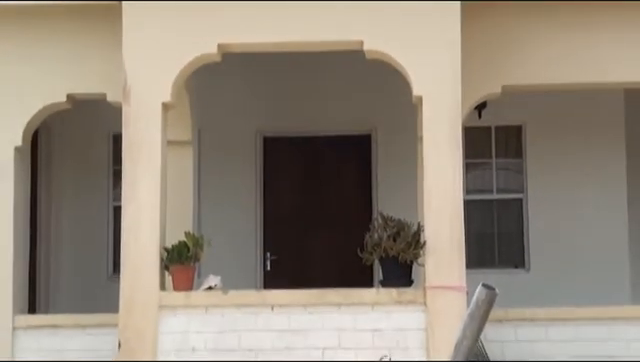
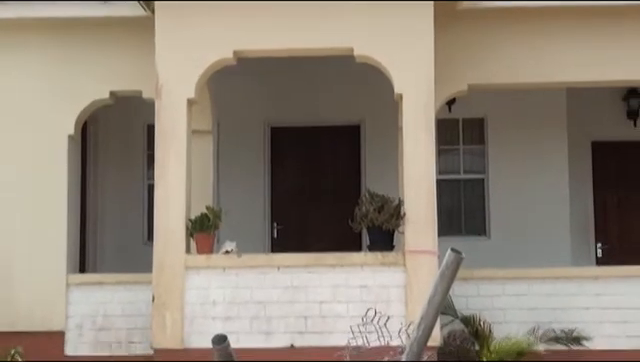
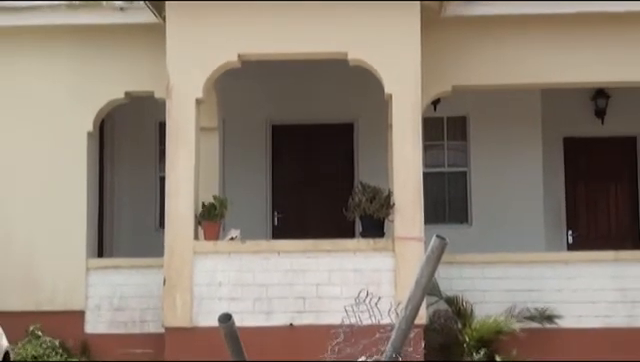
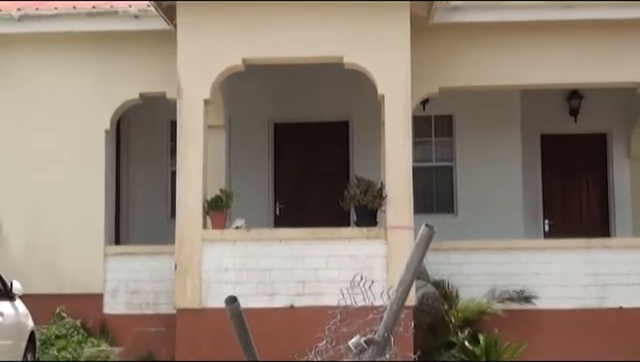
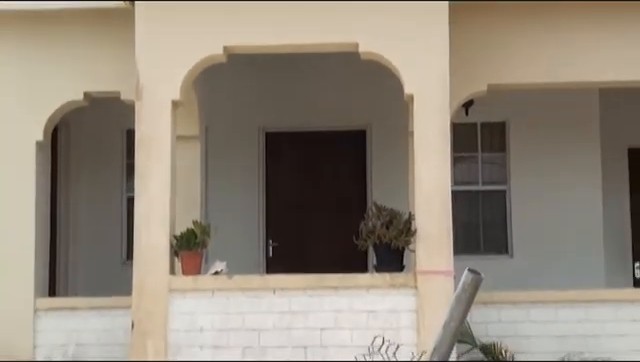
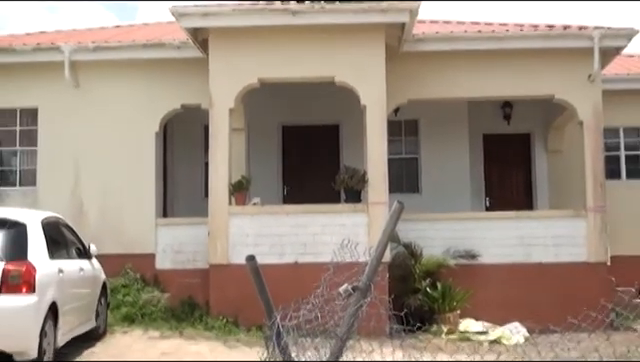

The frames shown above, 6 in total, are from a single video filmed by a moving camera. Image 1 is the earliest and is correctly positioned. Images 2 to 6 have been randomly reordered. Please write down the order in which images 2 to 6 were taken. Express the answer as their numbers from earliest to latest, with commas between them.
5, 2, 3, 4, 6
